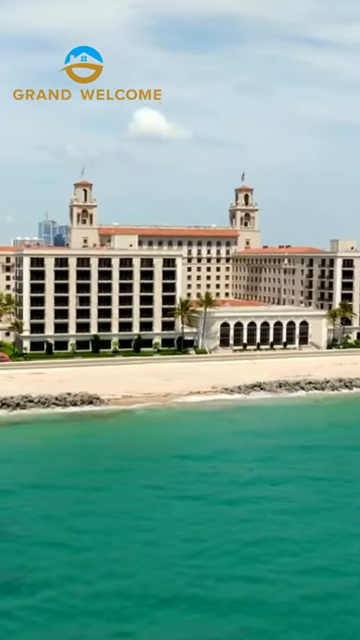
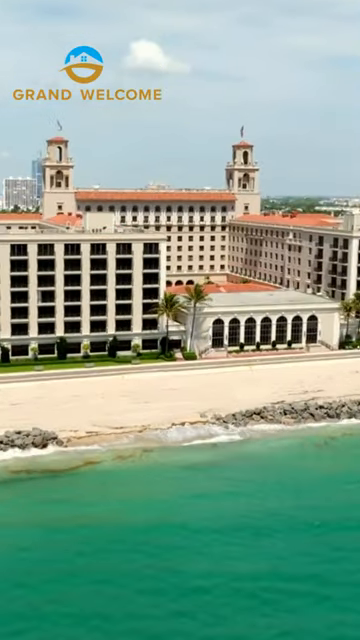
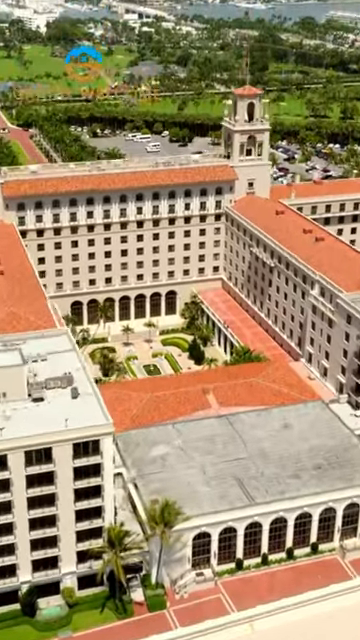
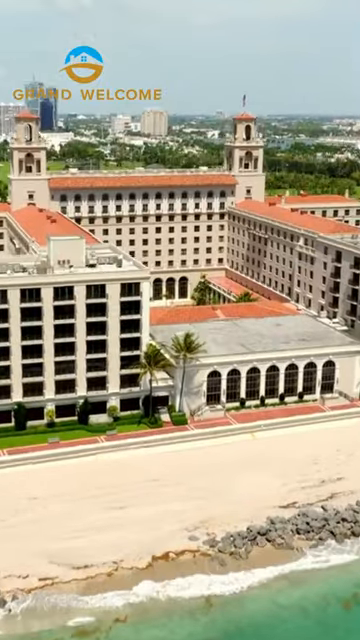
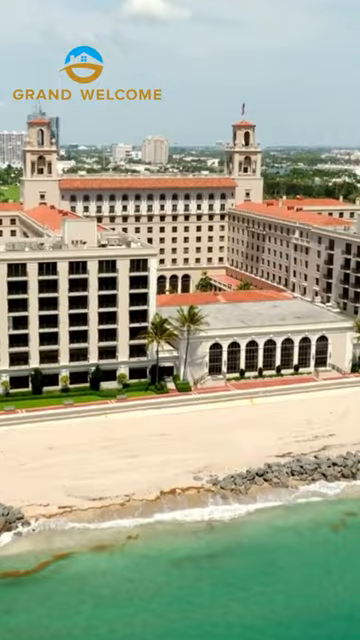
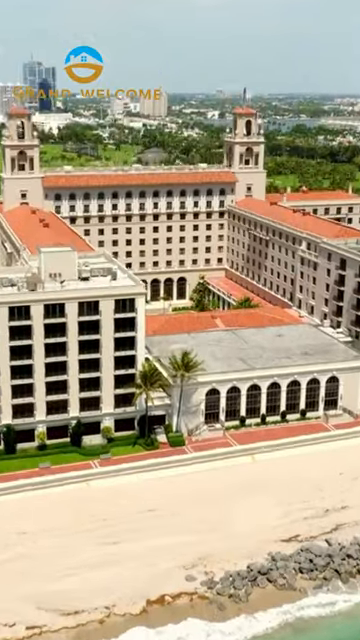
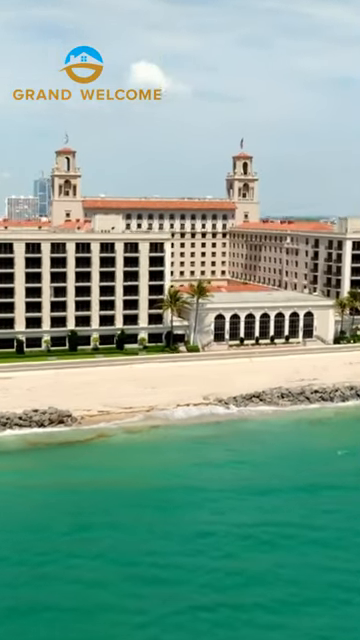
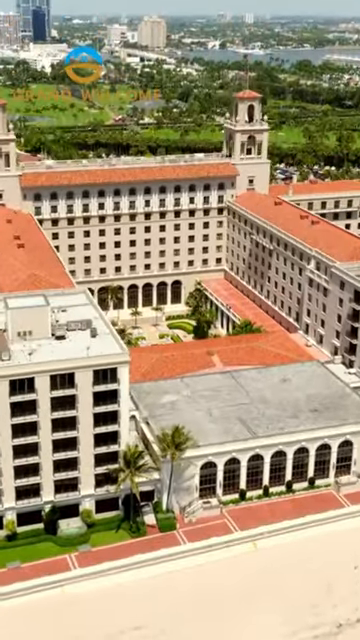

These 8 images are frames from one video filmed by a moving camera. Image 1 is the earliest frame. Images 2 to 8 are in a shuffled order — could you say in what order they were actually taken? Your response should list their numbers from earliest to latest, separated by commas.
7, 2, 5, 4, 6, 8, 3
